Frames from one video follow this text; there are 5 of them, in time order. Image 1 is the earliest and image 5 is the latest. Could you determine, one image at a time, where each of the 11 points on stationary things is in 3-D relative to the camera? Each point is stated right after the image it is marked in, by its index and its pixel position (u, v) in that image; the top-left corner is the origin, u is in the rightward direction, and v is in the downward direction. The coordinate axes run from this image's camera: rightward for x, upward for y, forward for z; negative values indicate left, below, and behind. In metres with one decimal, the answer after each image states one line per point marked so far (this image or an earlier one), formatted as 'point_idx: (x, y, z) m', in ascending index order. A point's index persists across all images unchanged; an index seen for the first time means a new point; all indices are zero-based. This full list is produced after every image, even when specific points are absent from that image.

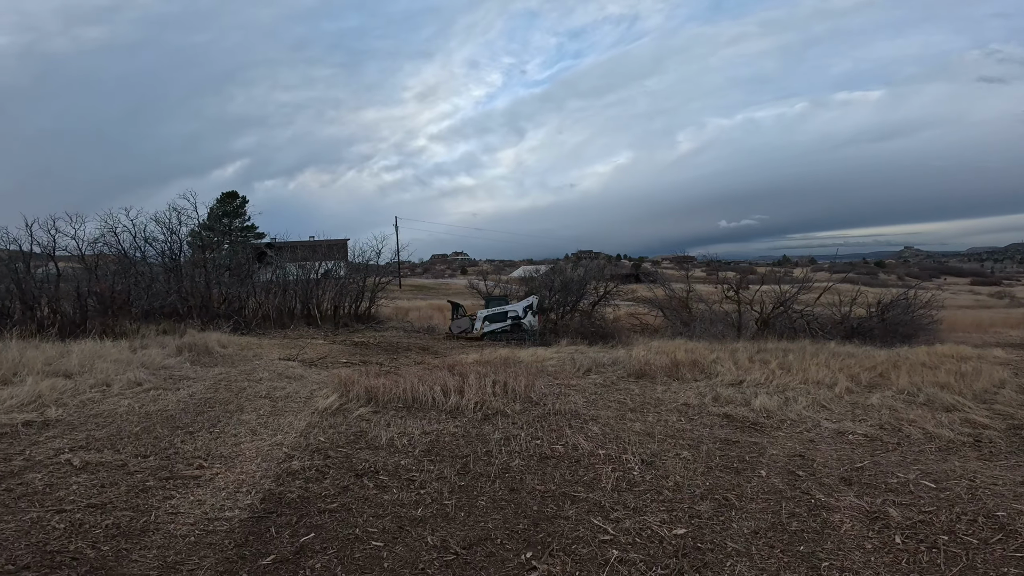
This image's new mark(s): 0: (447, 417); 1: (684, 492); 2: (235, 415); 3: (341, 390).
0: (-0.7, -1.4, +5.5) m
1: (+1.5, -1.7, +4.3) m
2: (-2.7, -1.3, +4.8) m
3: (-2.1, -1.3, +6.0) m
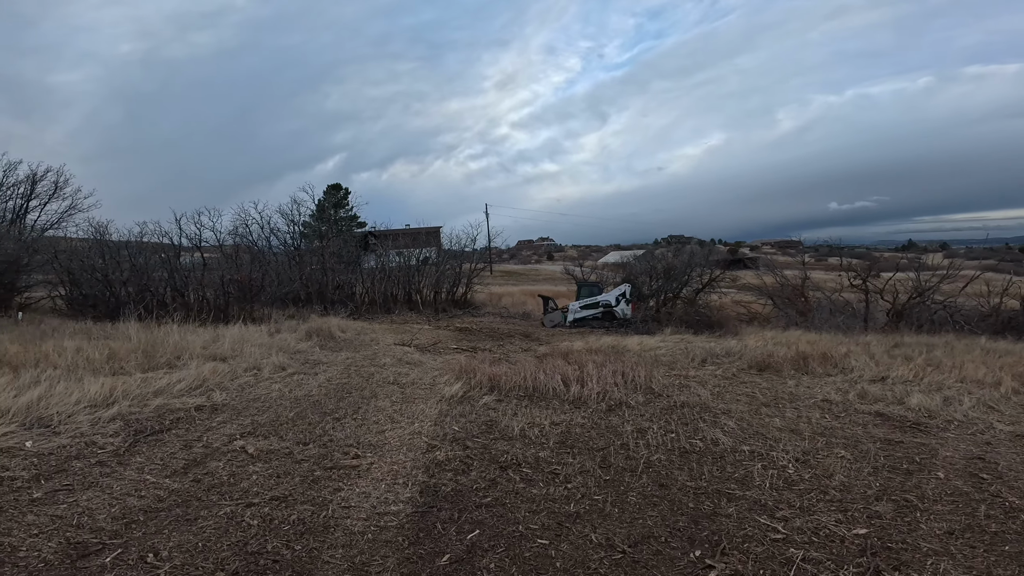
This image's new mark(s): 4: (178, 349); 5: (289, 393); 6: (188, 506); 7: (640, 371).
0: (+0.7, -1.3, +5.3) m
1: (+2.6, -1.6, +3.7) m
2: (-1.4, -1.1, +4.9) m
3: (-0.6, -1.1, +6.0) m
4: (-4.2, -0.8, +6.1) m
5: (-2.2, -1.1, +4.9) m
6: (-1.7, -1.1, +2.5) m
7: (+1.8, -1.2, +6.9) m
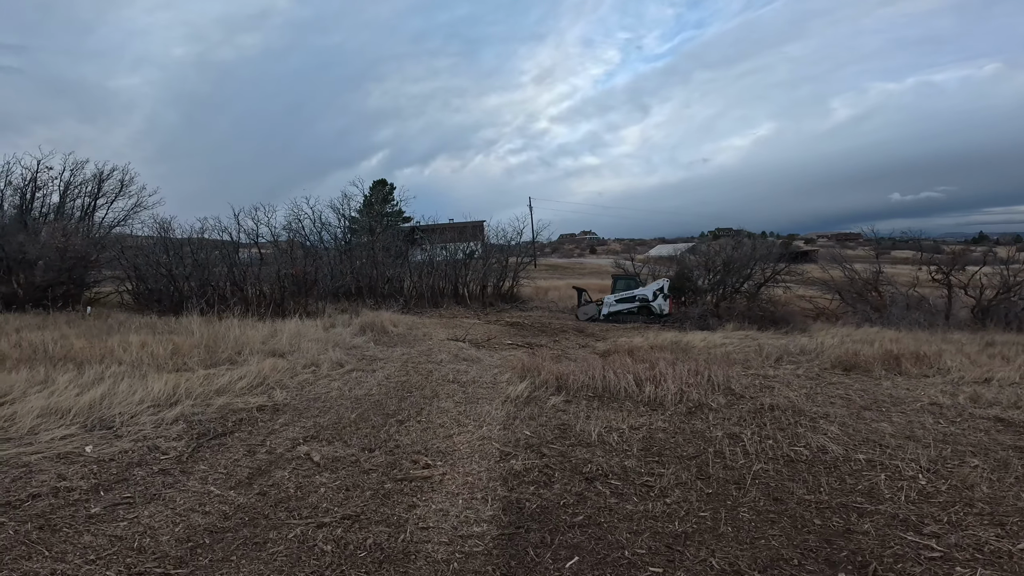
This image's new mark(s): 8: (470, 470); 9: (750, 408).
0: (+1.4, -1.2, +4.9) m
1: (+3.2, -1.5, +3.1) m
2: (-0.7, -1.1, +4.6) m
3: (+0.2, -1.0, +5.7) m
4: (-3.4, -0.7, +6.0) m
5: (-1.6, -1.0, +4.7) m
6: (-1.2, -1.1, +2.3) m
7: (+2.6, -1.1, +6.3) m
8: (-0.3, -1.2, +3.1) m
9: (+2.4, -1.3, +5.0) m
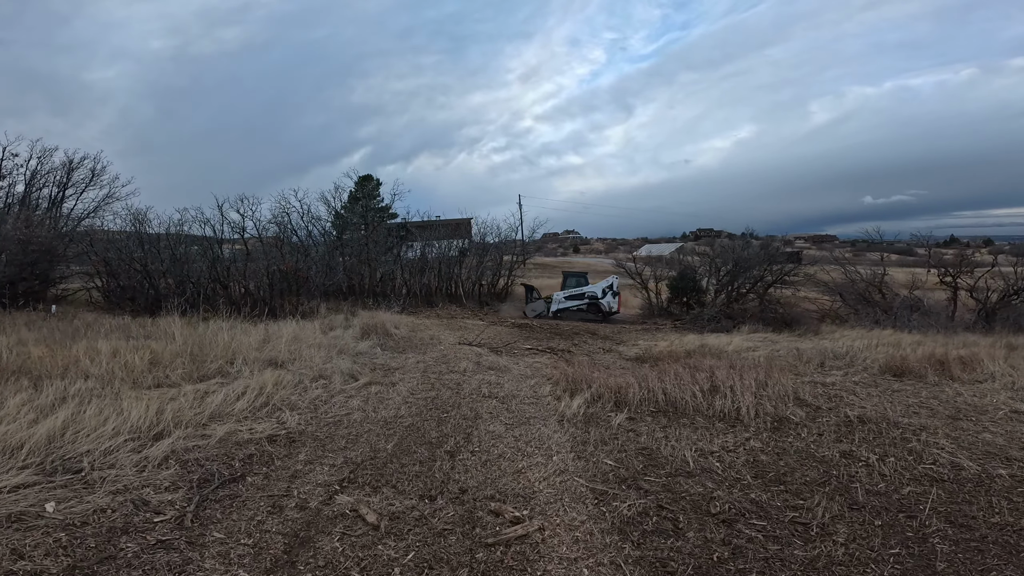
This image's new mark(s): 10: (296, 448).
0: (+1.8, -1.2, +4.2) m
1: (+3.7, -1.5, +2.5) m
2: (-0.3, -1.1, +3.9) m
3: (+0.6, -1.0, +4.9) m
4: (-3.0, -0.7, +5.1) m
5: (-1.1, -1.0, +3.8) m
6: (-0.6, -1.1, +1.5) m
7: (+3.0, -1.1, +5.7) m
8: (+0.3, -1.2, +2.4) m
9: (+2.9, -1.3, +4.3) m
10: (-1.3, -1.0, +3.0) m
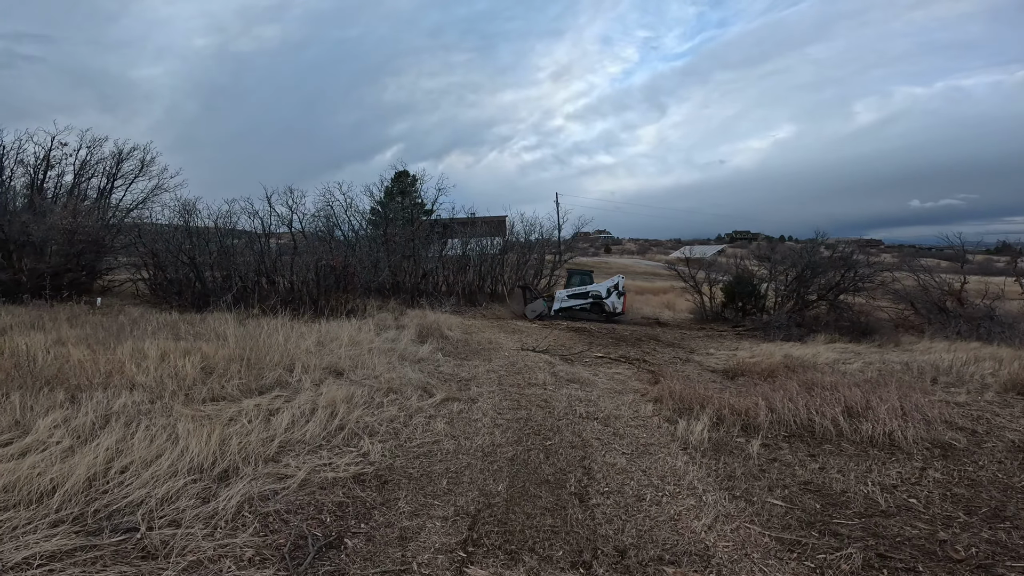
0: (+2.7, -1.3, +3.4) m
1: (+4.5, -1.6, +1.7) m
2: (+0.5, -1.1, +3.2) m
3: (+1.5, -1.0, +4.2) m
4: (-2.1, -0.6, +4.6) m
5: (-0.3, -1.0, +3.2) m
6: (+0.1, -1.1, +0.8) m
7: (+3.9, -1.1, +4.8) m
8: (+1.0, -1.2, +1.6) m
9: (+3.7, -1.3, +3.5) m
10: (-0.6, -1.0, +2.4) m
